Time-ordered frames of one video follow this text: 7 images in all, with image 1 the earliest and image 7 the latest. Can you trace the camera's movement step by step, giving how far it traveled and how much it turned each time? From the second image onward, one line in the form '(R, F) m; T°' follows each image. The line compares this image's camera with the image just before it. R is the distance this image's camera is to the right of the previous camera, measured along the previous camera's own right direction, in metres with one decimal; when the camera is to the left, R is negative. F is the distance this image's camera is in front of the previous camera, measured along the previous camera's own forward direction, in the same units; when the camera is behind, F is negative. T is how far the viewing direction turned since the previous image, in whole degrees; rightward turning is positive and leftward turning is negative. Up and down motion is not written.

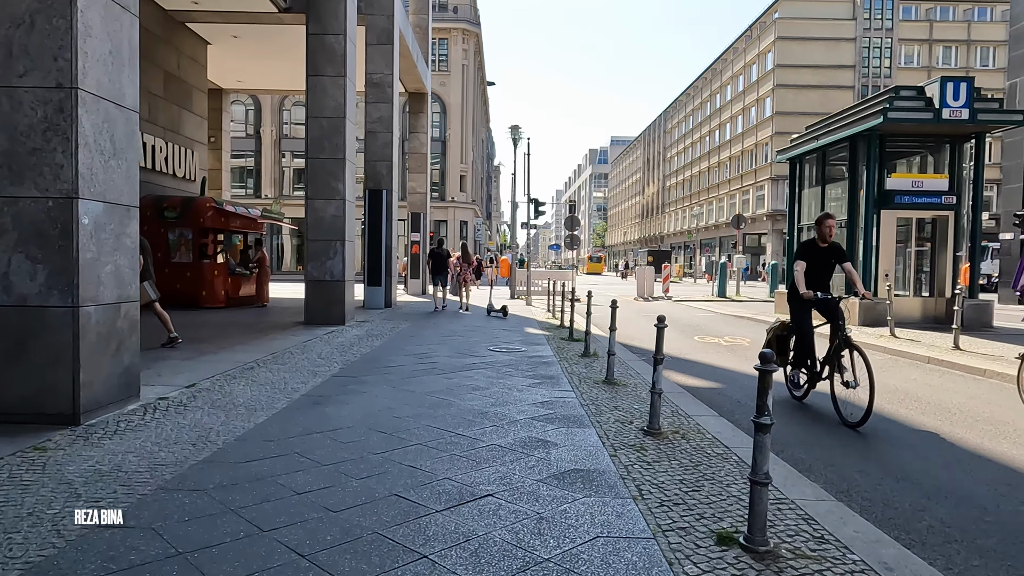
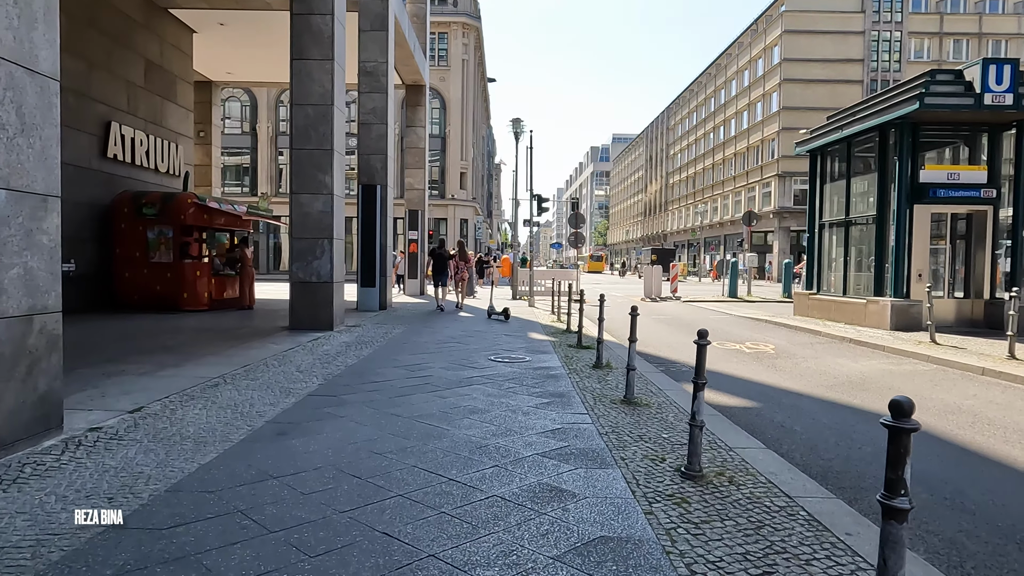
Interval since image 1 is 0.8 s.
(0.0, +1.1) m; 0°
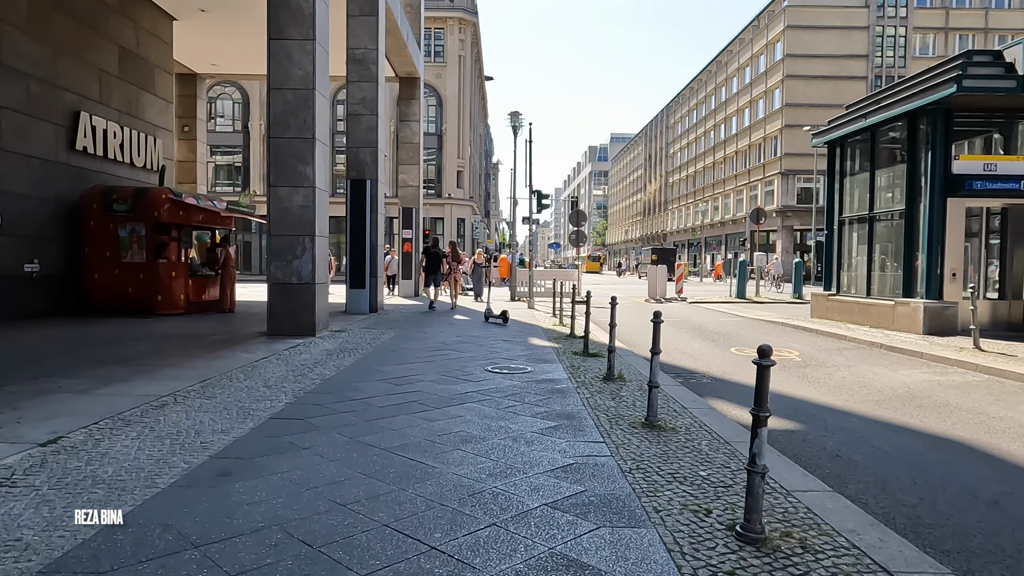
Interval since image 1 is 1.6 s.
(0.0, +1.1) m; 0°
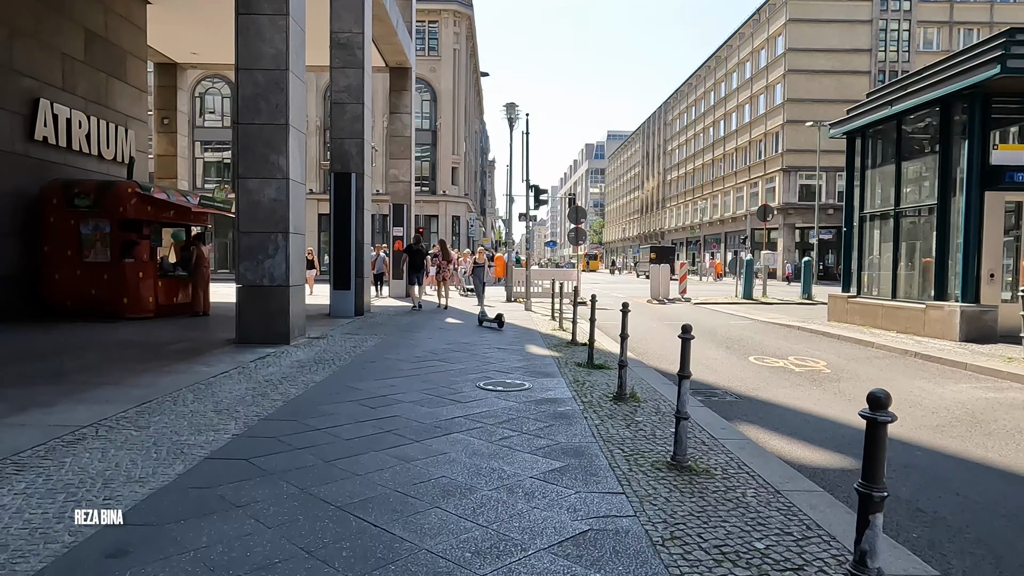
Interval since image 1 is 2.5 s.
(0.0, +1.1) m; 0°
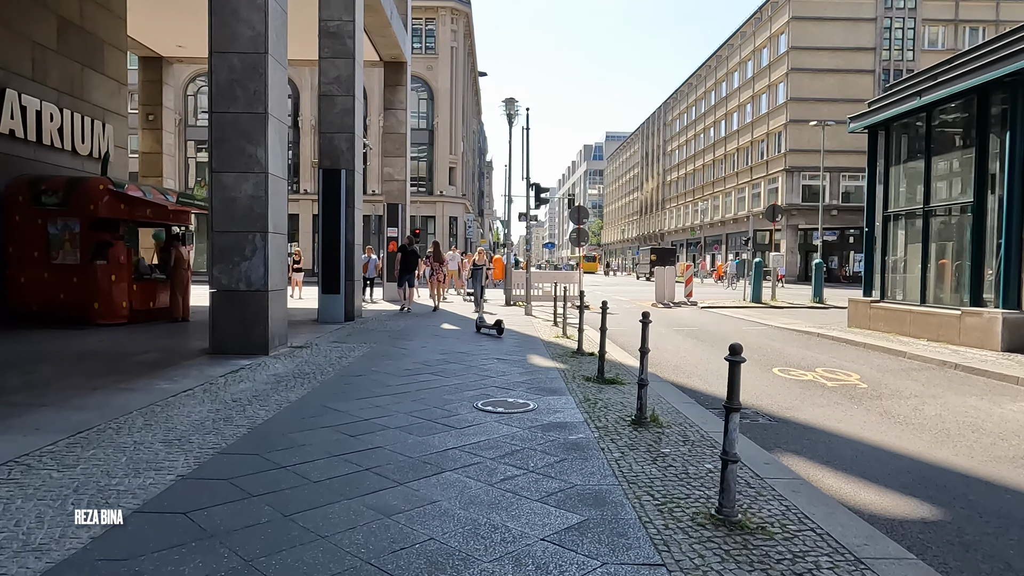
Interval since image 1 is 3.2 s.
(0.0, +0.9) m; 0°
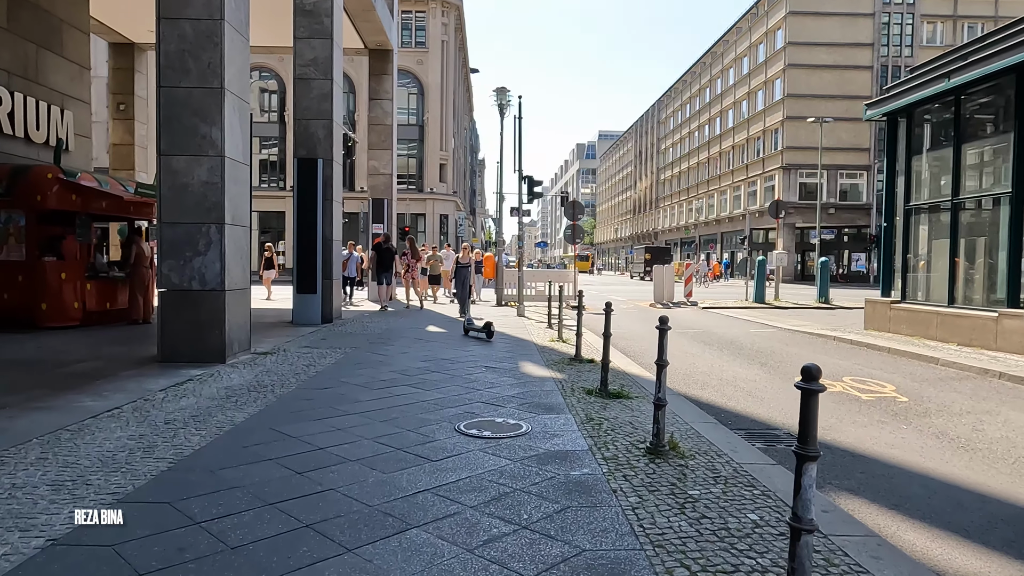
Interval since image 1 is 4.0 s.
(0.0, +1.1) m; +1°
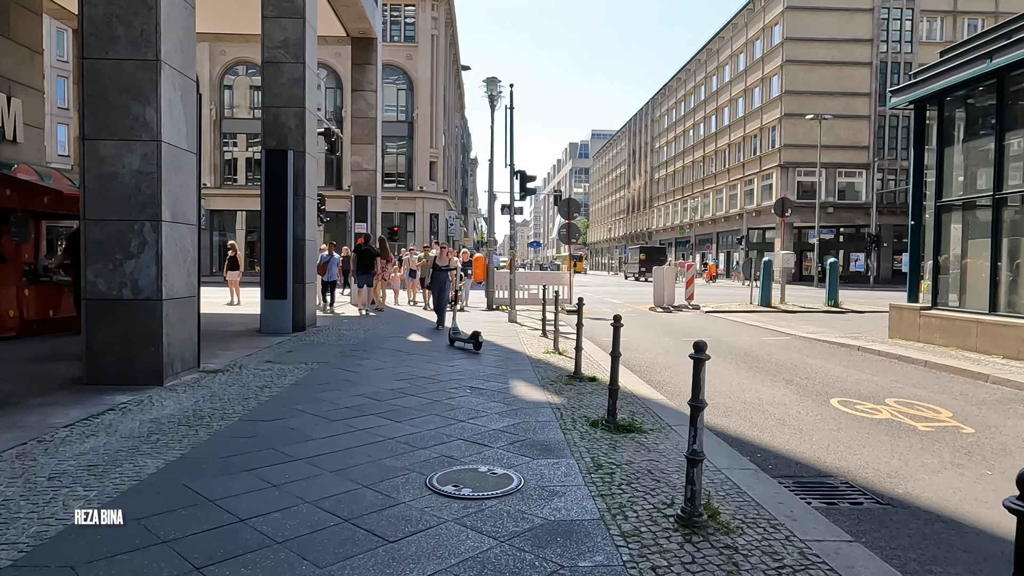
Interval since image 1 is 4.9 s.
(0.0, +1.2) m; +1°
